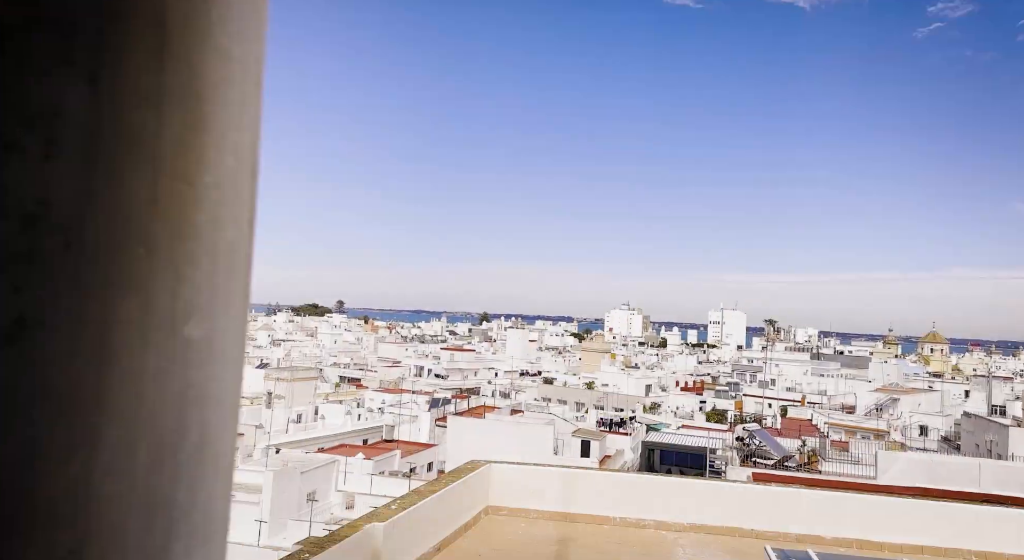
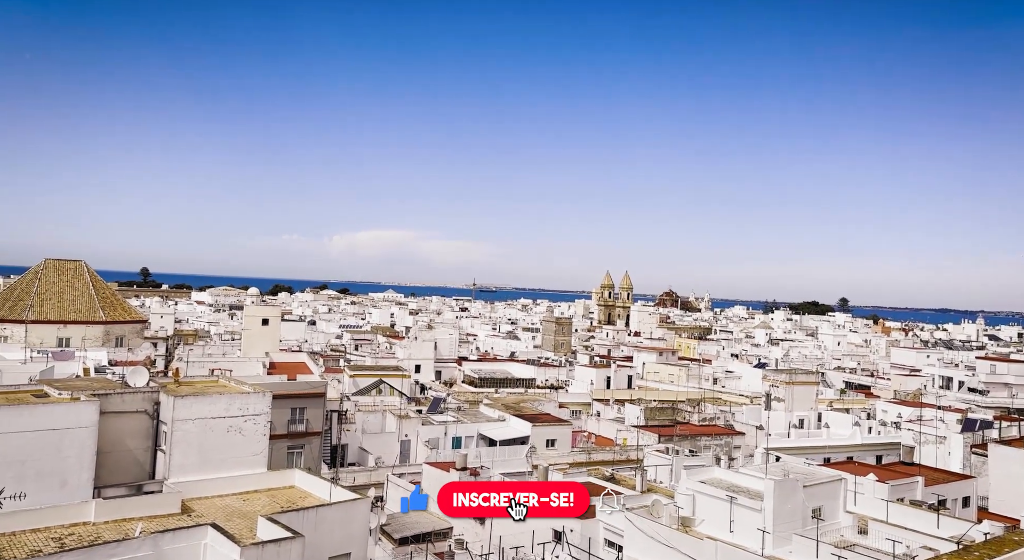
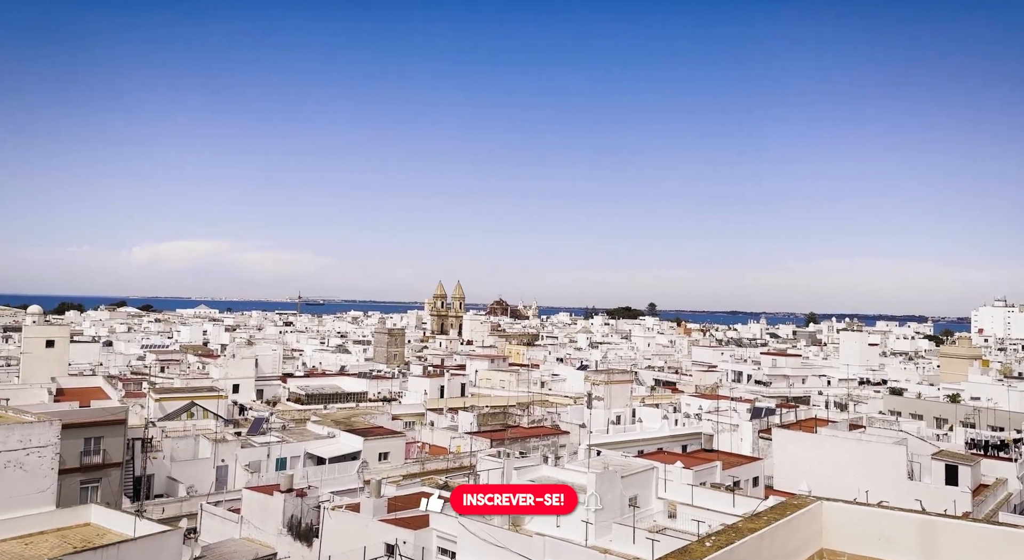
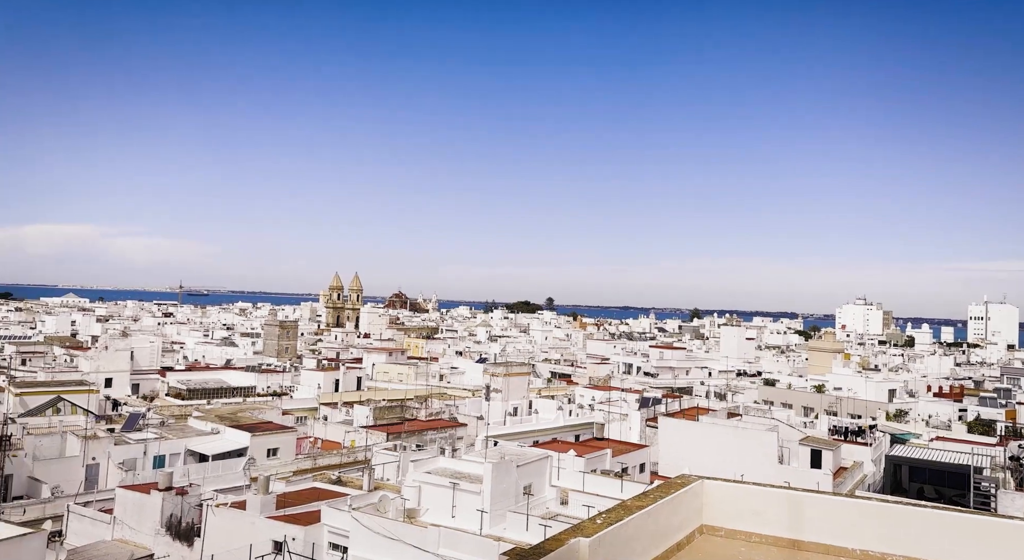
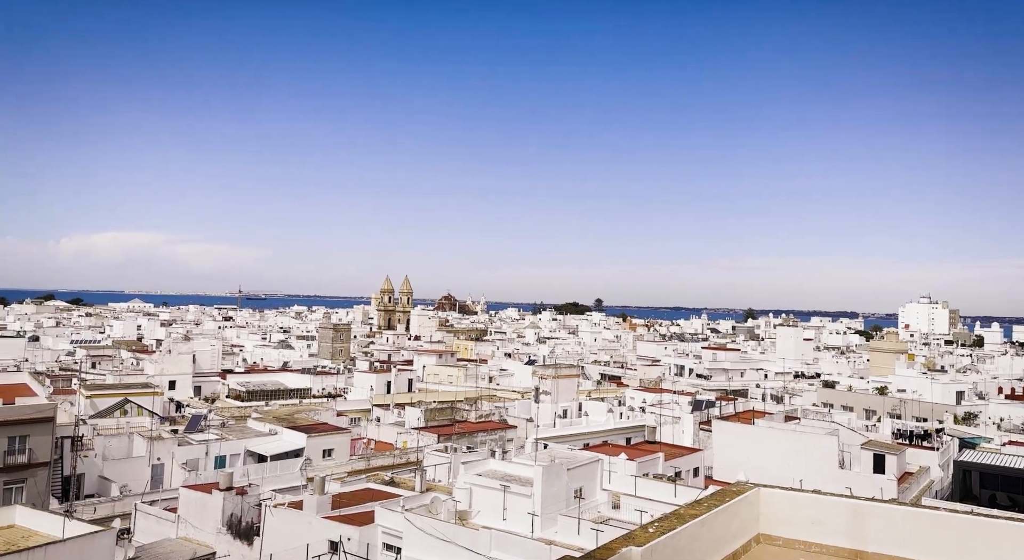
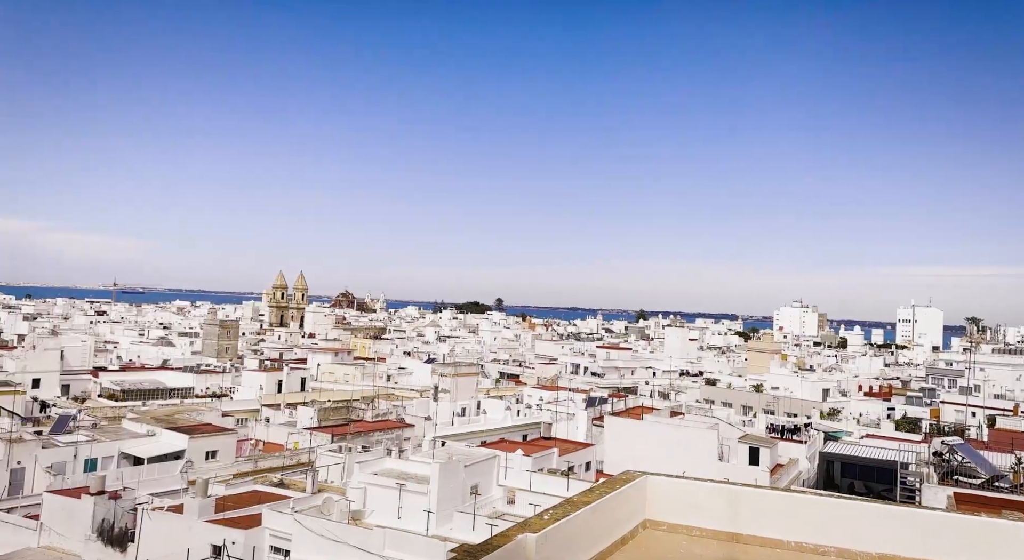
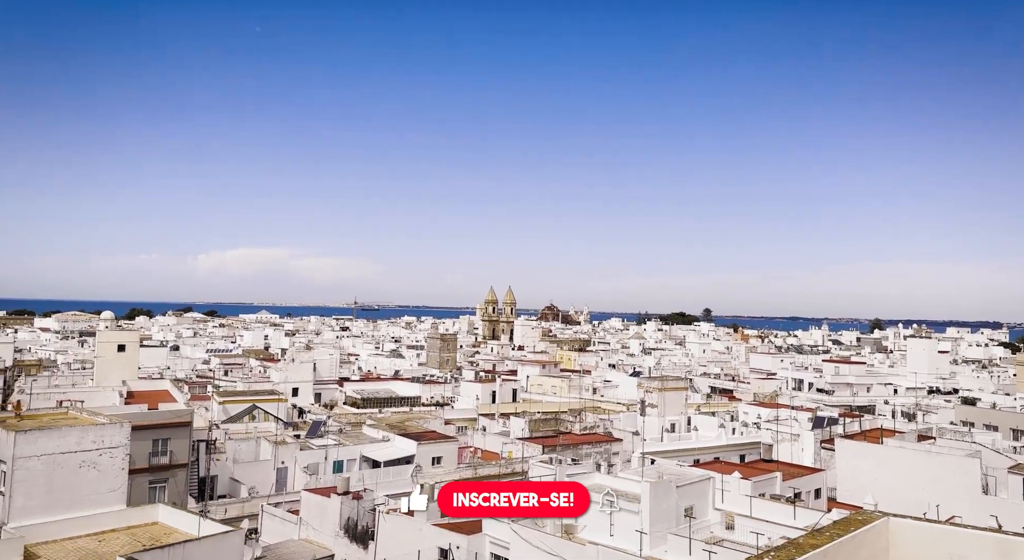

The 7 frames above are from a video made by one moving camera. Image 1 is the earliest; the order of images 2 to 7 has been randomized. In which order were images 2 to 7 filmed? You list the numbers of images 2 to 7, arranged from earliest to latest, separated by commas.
6, 4, 5, 3, 7, 2
